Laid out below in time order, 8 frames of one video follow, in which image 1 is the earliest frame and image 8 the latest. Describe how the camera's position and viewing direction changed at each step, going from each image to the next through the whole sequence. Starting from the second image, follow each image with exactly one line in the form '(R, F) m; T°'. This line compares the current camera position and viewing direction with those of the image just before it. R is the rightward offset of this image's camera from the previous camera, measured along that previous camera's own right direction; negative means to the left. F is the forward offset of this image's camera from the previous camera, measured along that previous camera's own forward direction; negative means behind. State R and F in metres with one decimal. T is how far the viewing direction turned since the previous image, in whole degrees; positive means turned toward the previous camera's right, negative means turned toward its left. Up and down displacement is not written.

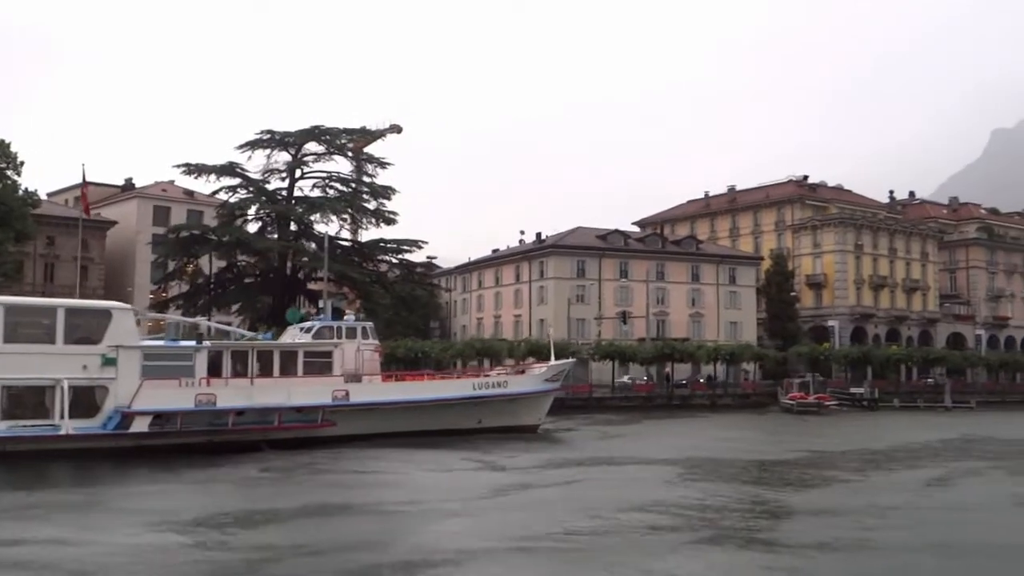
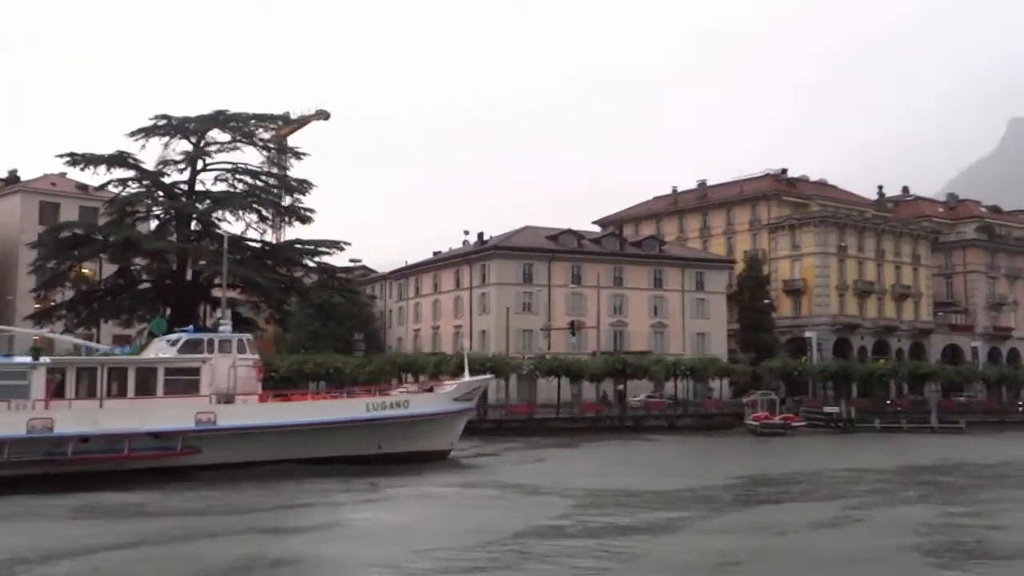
(+10.7, +9.6) m; -1°
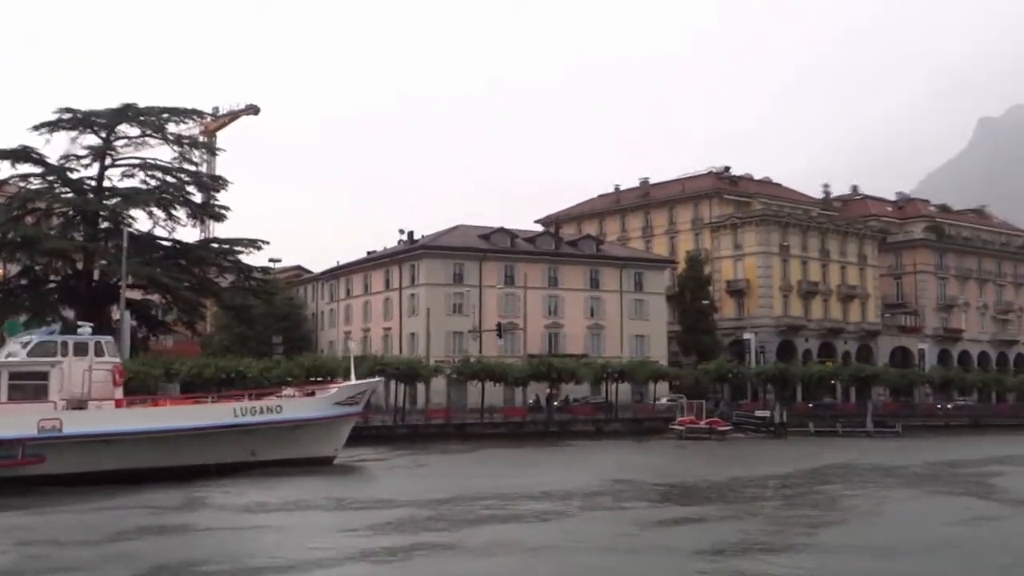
(+10.8, +2.4) m; 0°
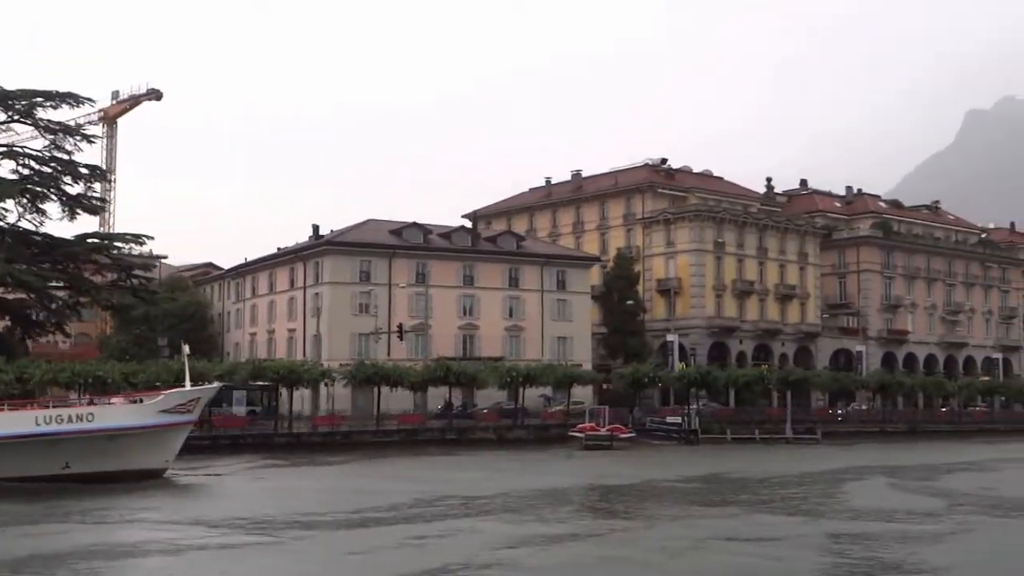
(+13.2, +4.7) m; 0°
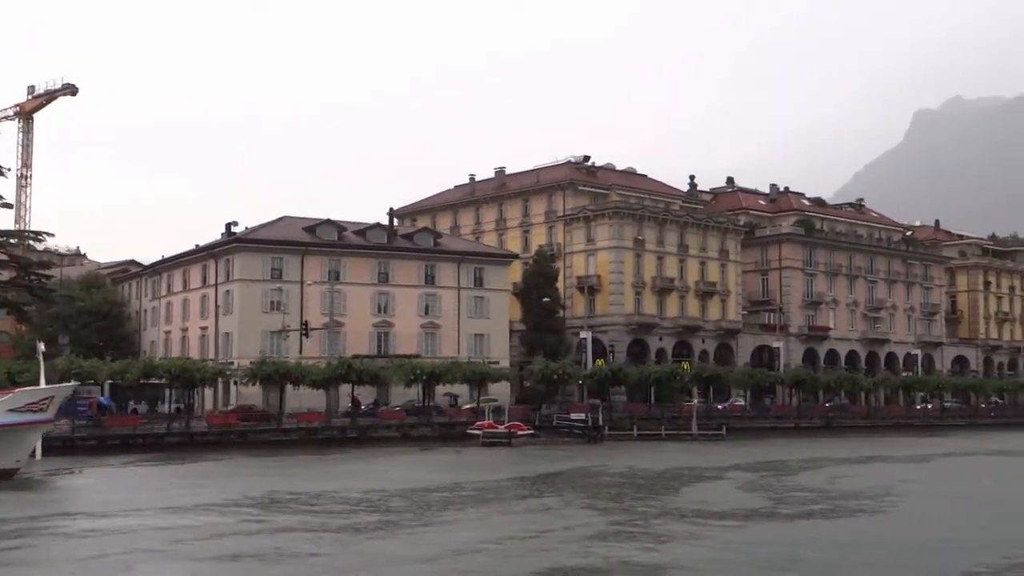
(+11.8, +0.1) m; +1°
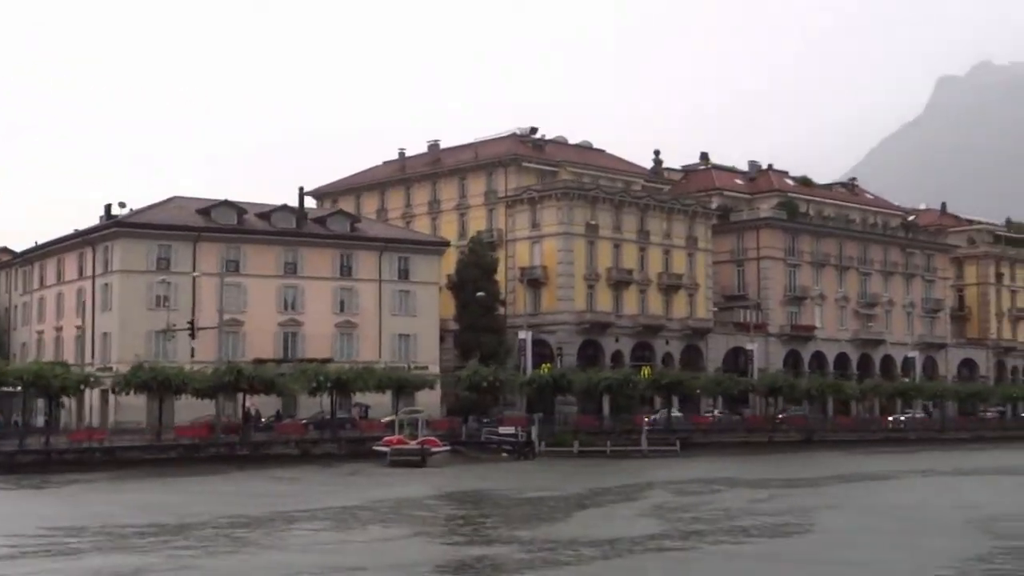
(+10.1, +11.0) m; -1°
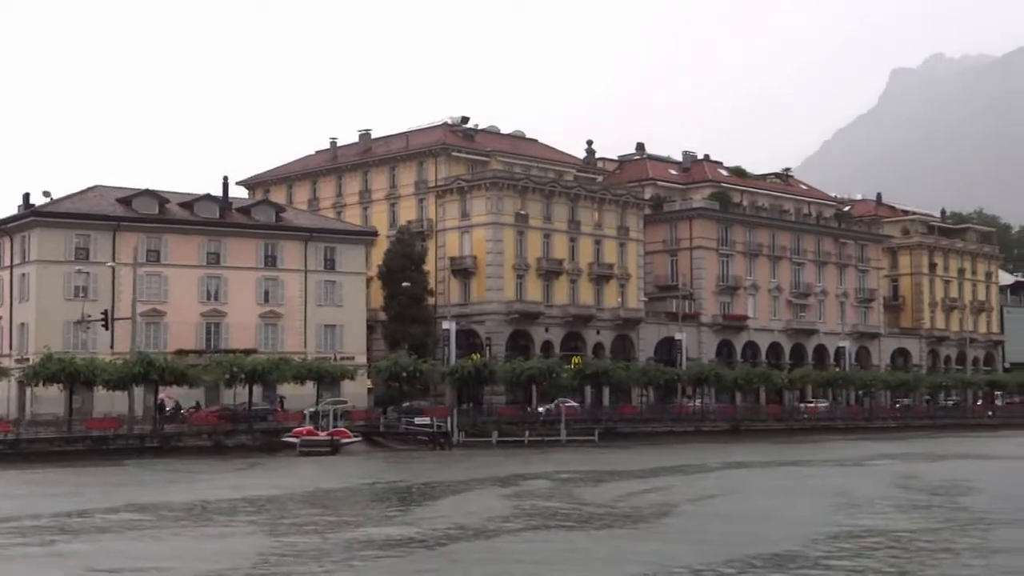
(+8.9, +0.1) m; +1°
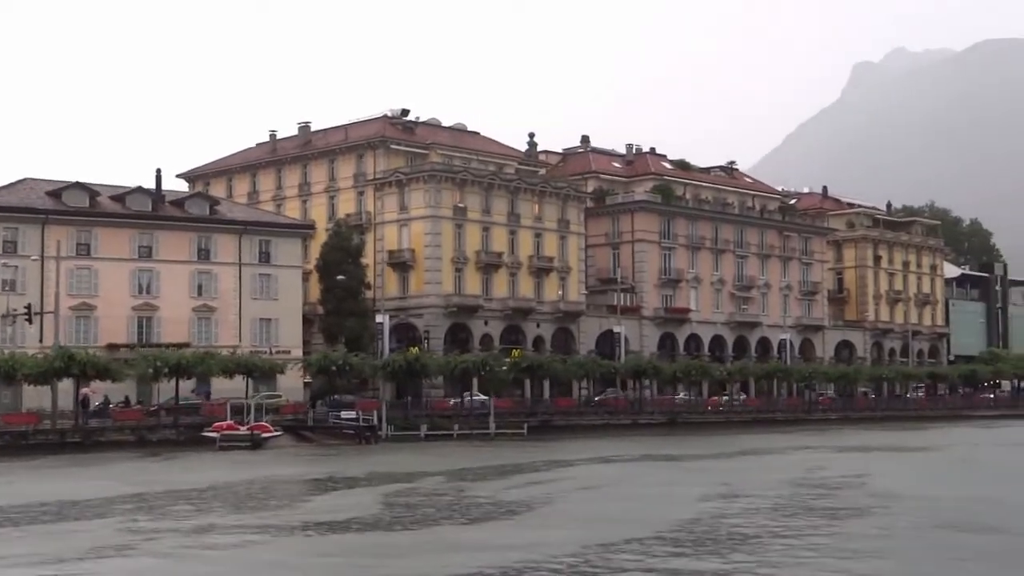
(+7.9, +0.1) m; 0°
